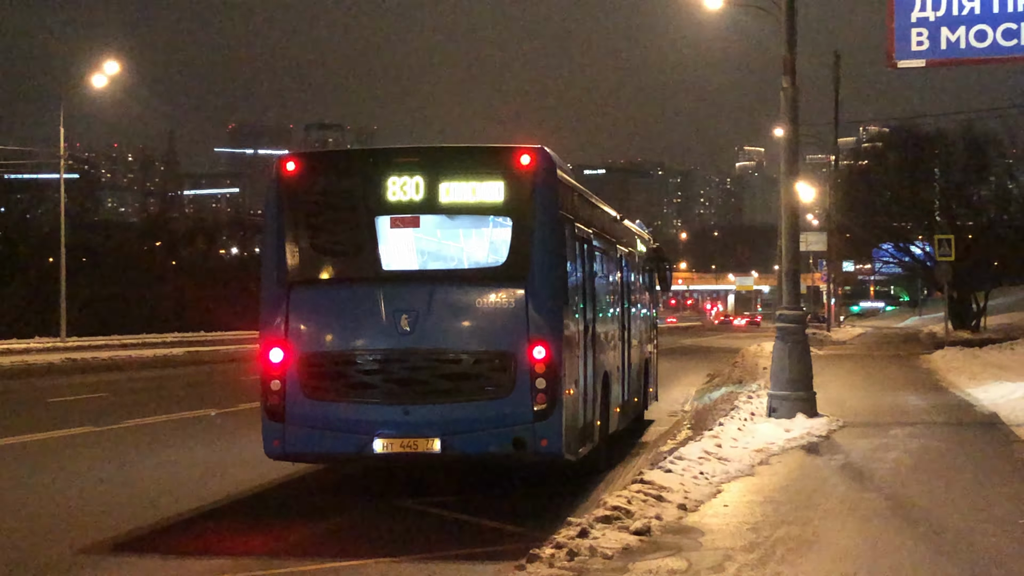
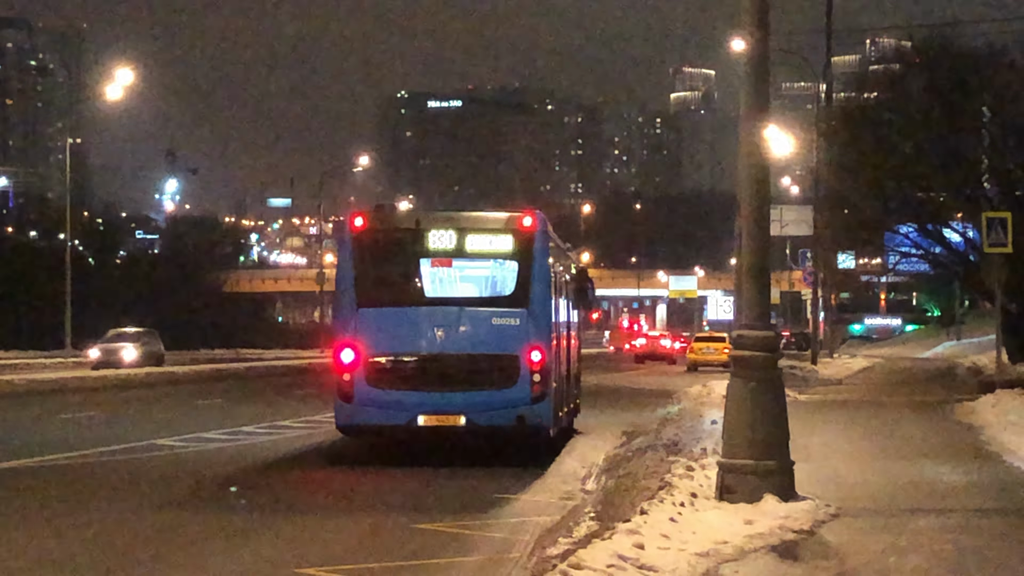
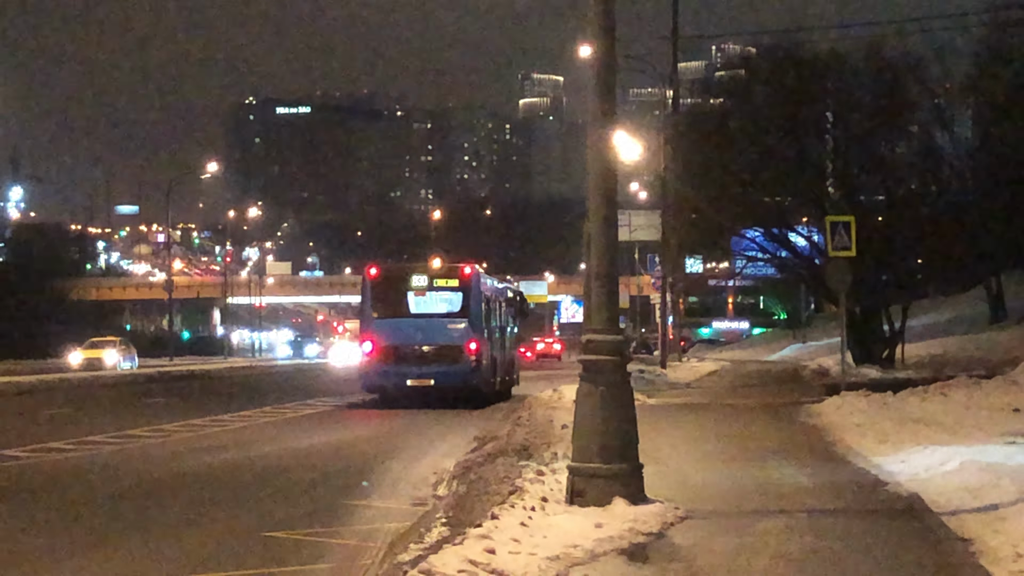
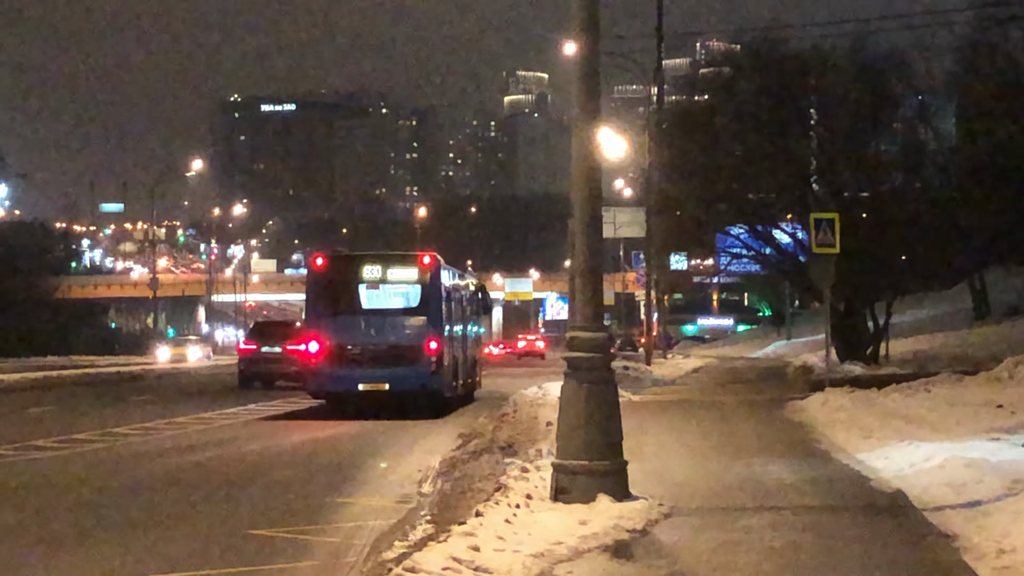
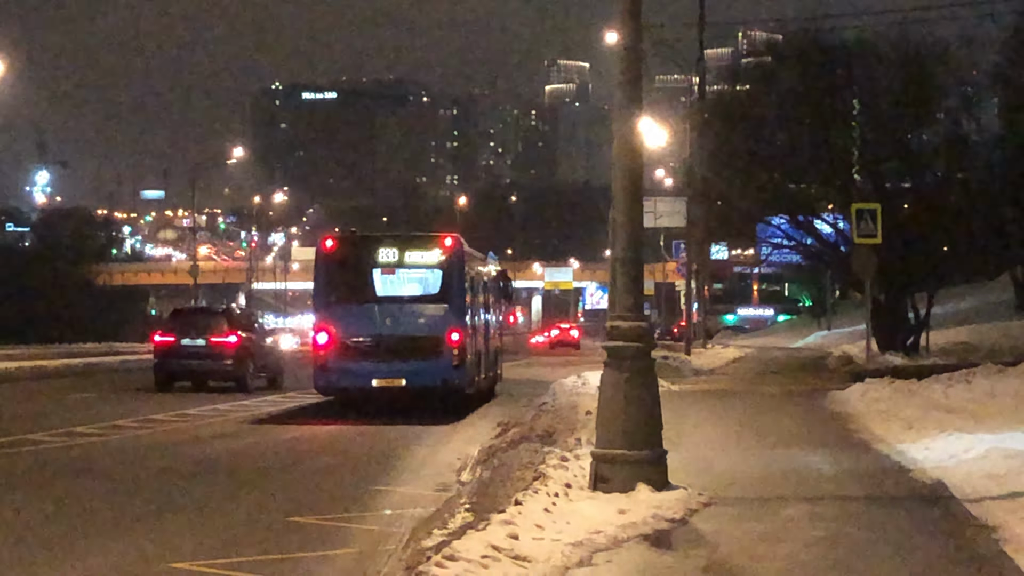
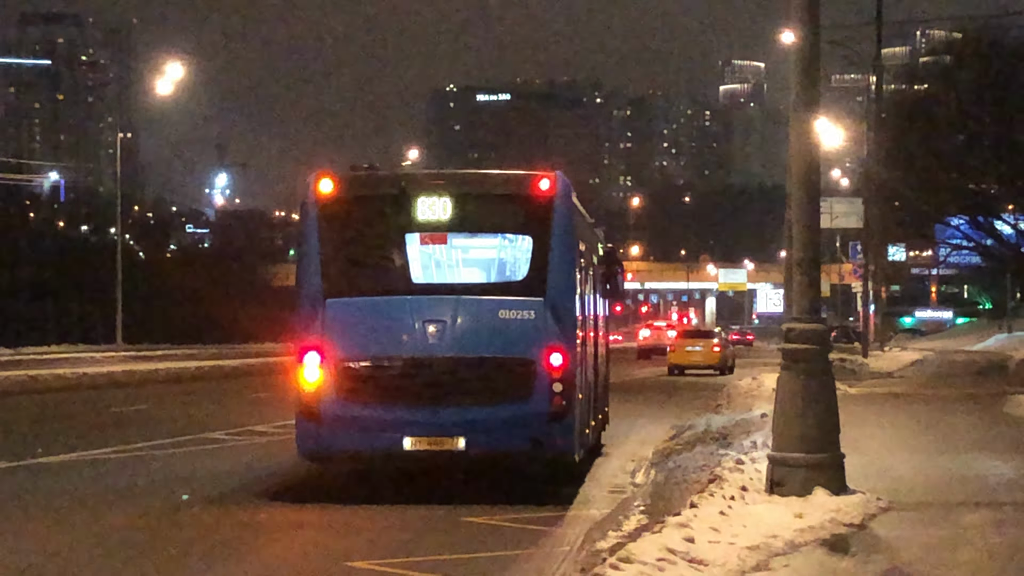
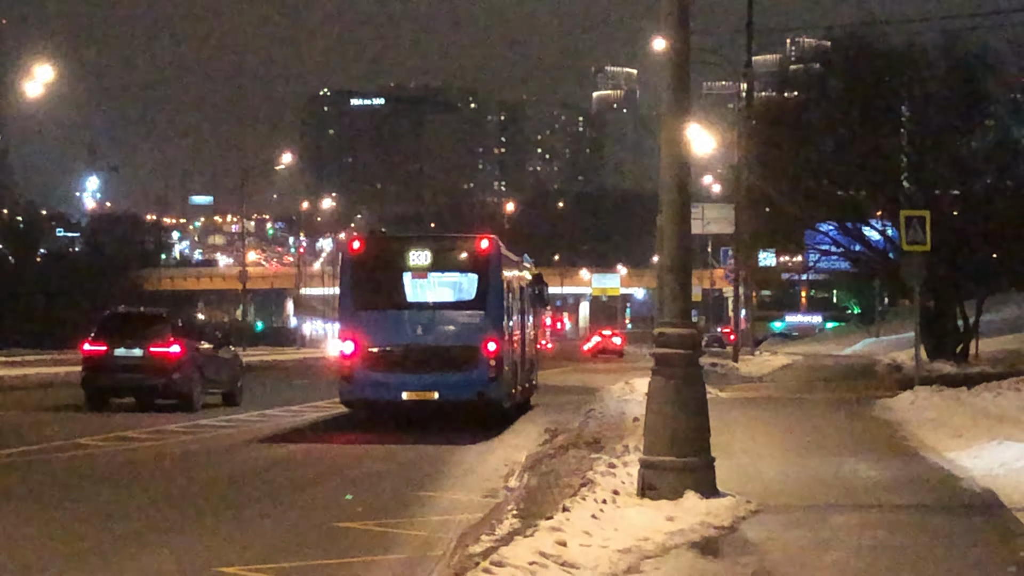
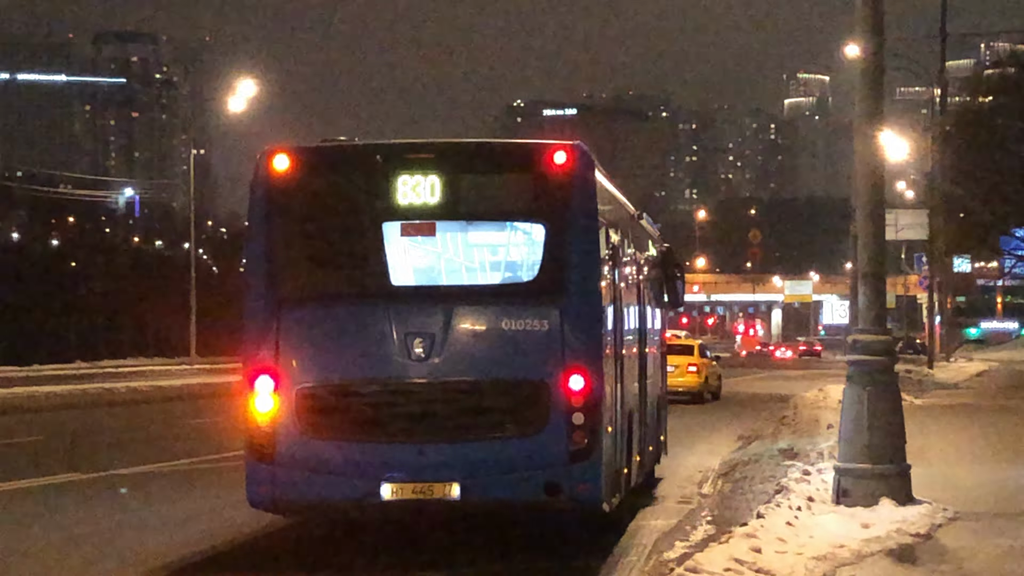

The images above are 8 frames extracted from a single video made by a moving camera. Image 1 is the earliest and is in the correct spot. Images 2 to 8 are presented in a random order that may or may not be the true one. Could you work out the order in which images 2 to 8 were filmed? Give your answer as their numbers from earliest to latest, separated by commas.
8, 6, 2, 7, 5, 4, 3
